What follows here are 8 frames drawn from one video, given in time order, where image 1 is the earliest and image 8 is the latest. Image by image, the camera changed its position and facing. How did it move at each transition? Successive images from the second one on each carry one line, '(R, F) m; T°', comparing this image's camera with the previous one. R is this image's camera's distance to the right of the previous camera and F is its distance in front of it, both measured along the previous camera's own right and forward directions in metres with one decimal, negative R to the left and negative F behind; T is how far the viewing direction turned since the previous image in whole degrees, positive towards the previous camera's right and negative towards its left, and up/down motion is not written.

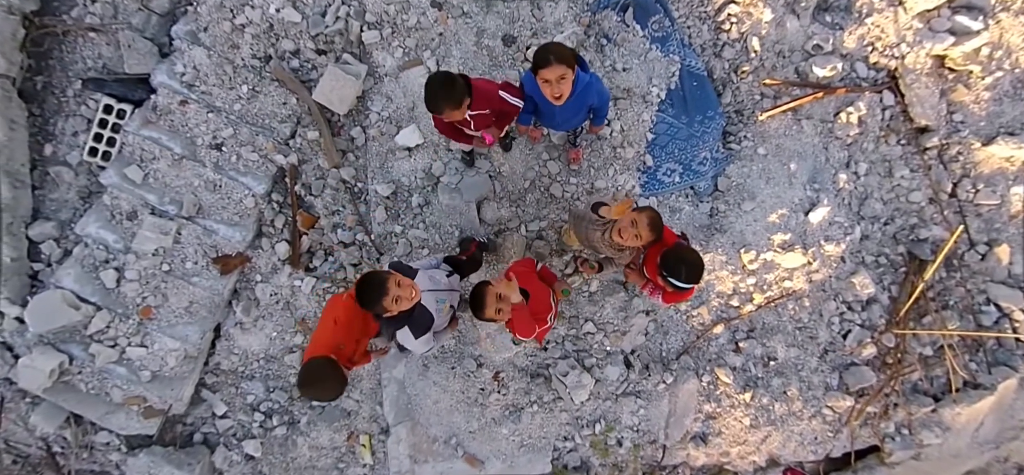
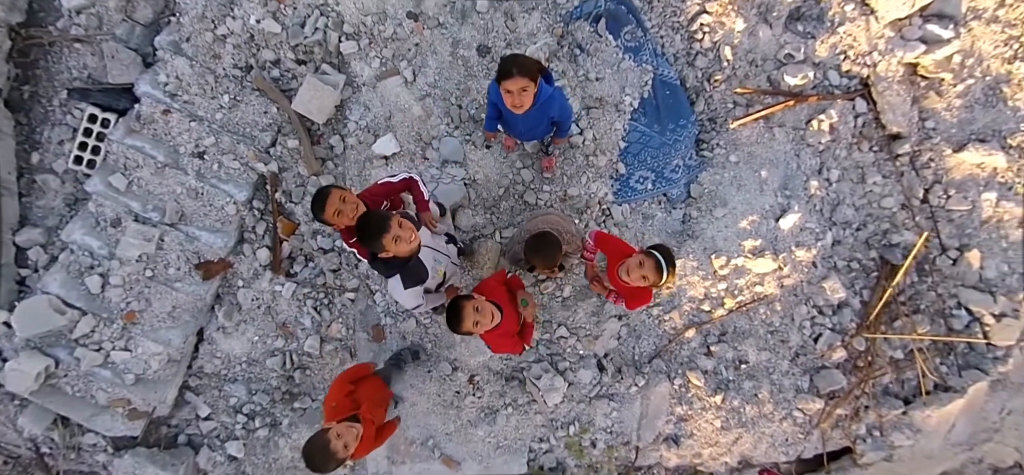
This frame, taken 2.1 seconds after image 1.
(+0.1, -0.1) m; 0°
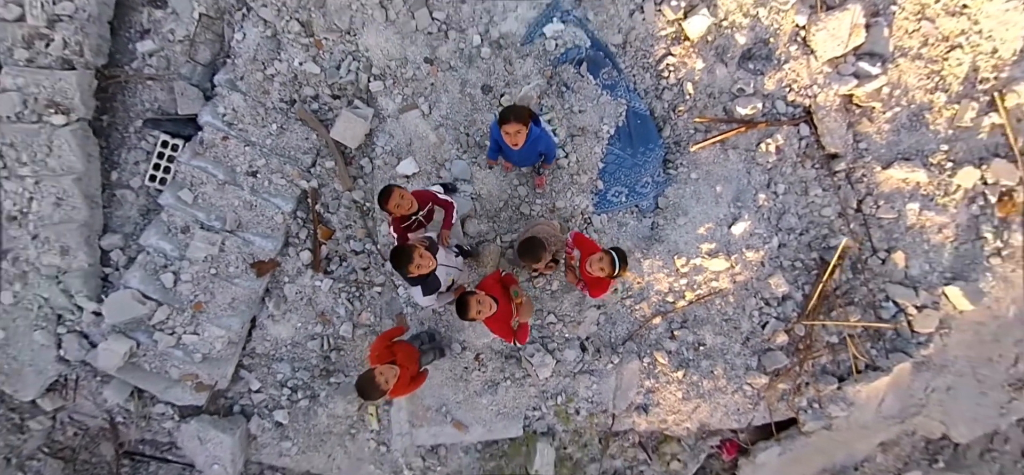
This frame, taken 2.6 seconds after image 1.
(0.0, -0.6) m; 0°
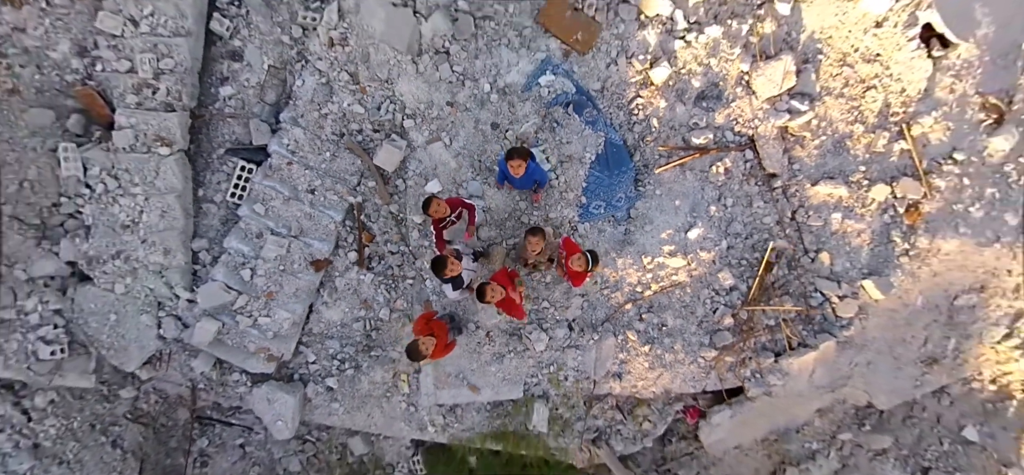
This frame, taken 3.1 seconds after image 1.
(0.0, -1.0) m; 0°
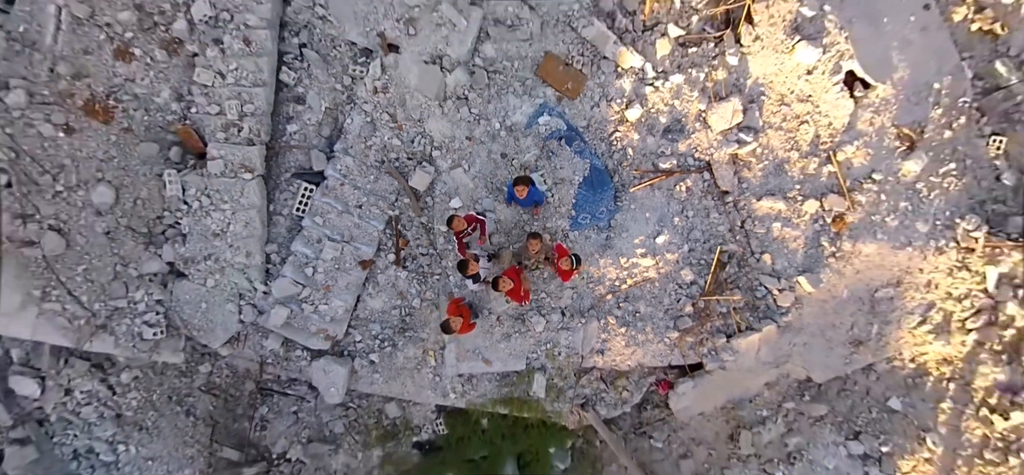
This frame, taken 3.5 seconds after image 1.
(-0.1, -1.2) m; 0°
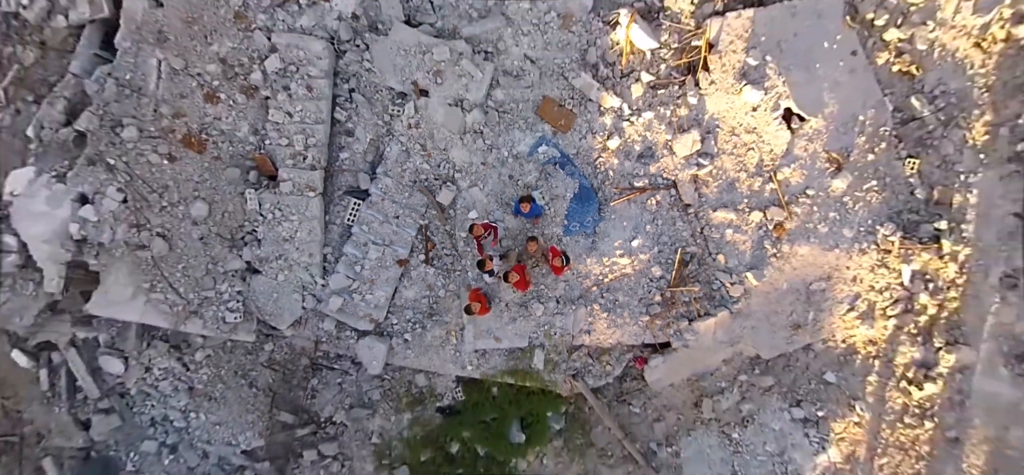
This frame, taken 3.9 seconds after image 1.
(-0.1, -1.5) m; 0°
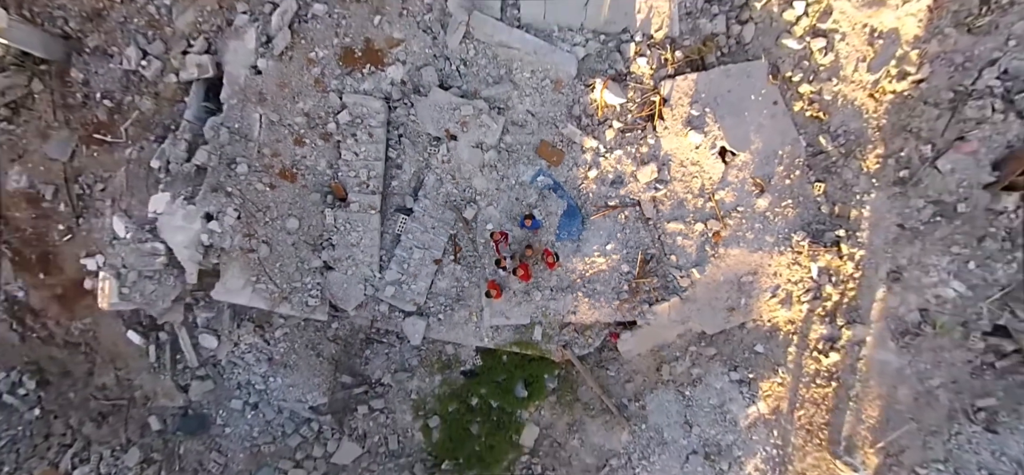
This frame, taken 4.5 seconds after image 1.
(-0.1, -2.7) m; 0°
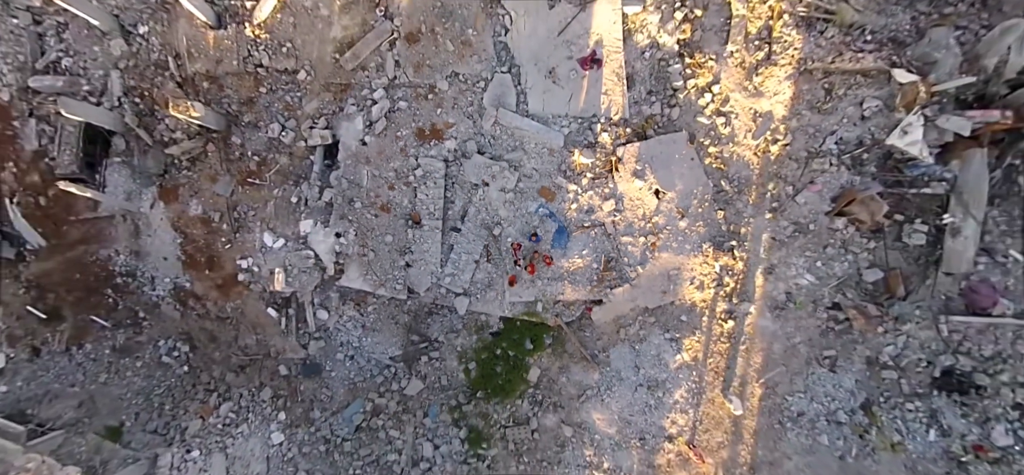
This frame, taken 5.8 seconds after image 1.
(-0.3, -6.1) m; 0°
